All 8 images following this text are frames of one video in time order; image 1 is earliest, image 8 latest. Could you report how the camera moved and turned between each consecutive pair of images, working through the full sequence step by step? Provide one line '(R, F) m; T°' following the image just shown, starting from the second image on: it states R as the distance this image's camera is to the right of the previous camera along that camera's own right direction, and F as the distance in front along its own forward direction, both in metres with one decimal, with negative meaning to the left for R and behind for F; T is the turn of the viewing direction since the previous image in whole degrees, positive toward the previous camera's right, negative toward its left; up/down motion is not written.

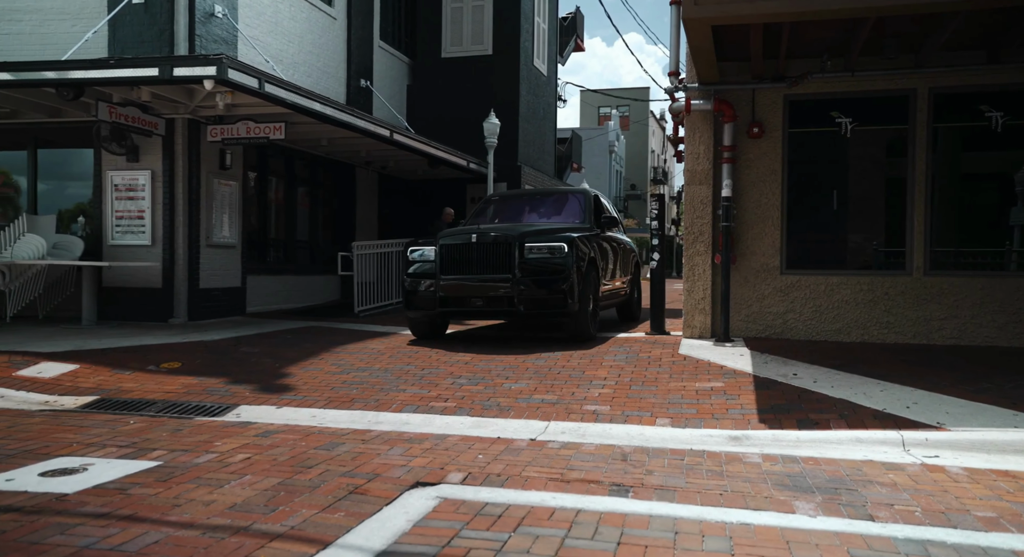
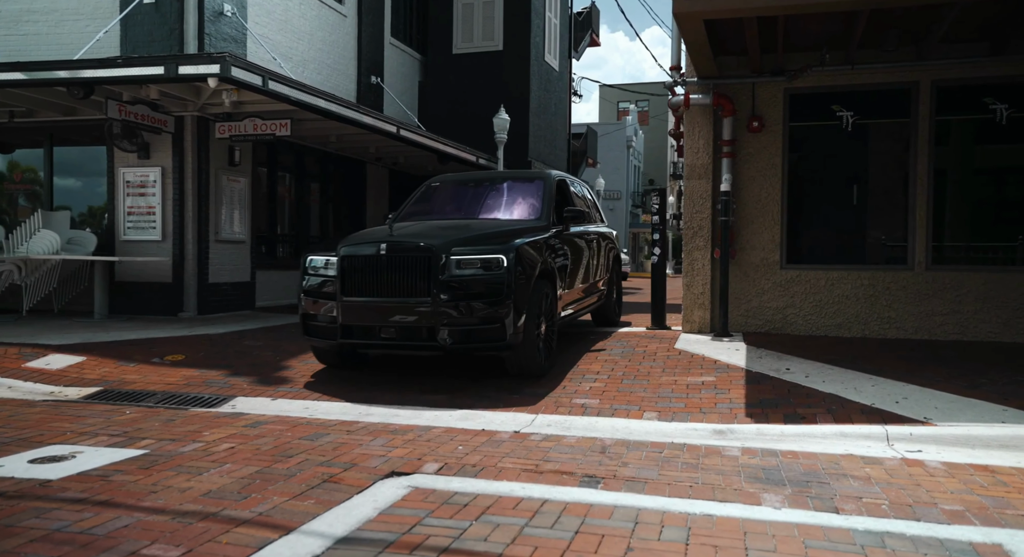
(+0.3, -0.1) m; -2°
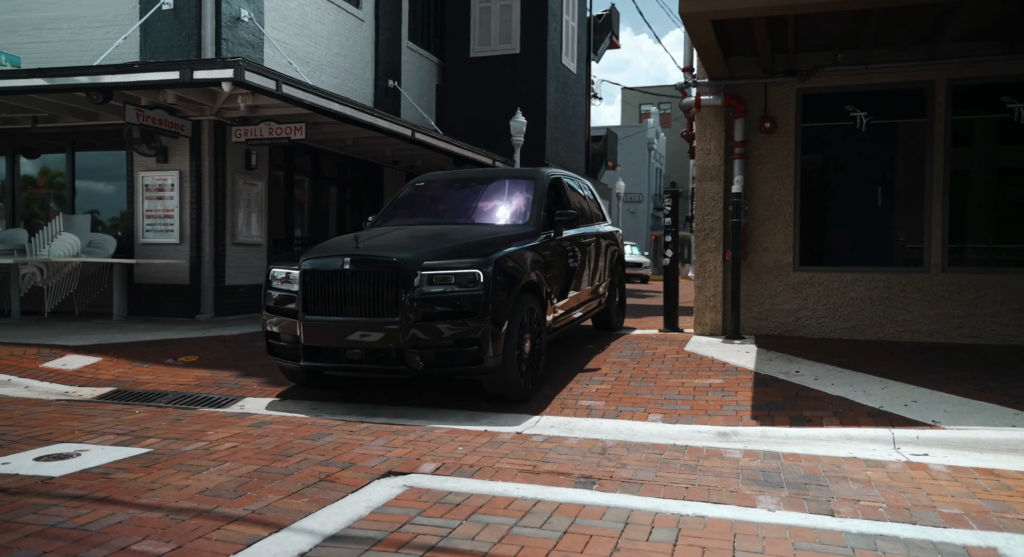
(+0.2, 0.0) m; -2°
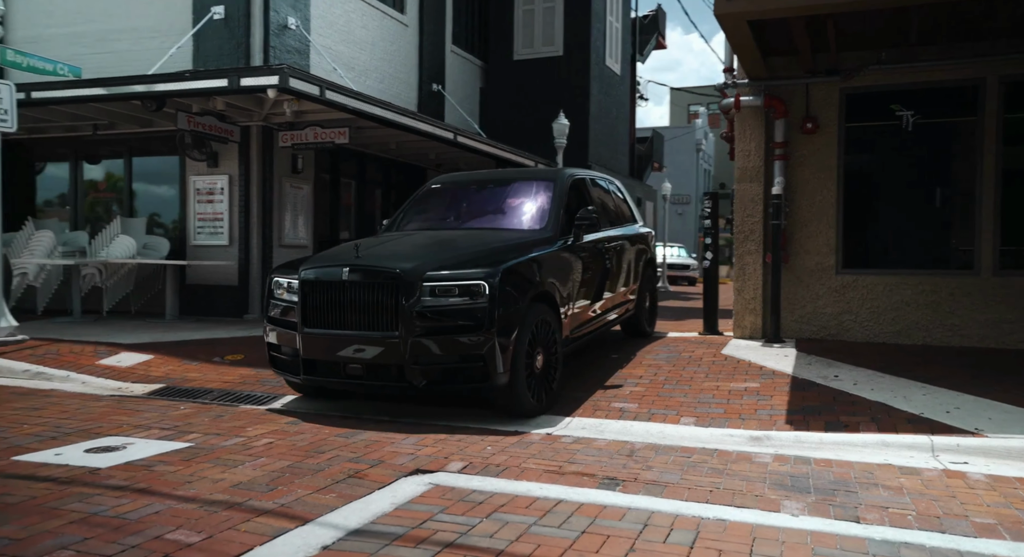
(+0.2, -0.1) m; -4°
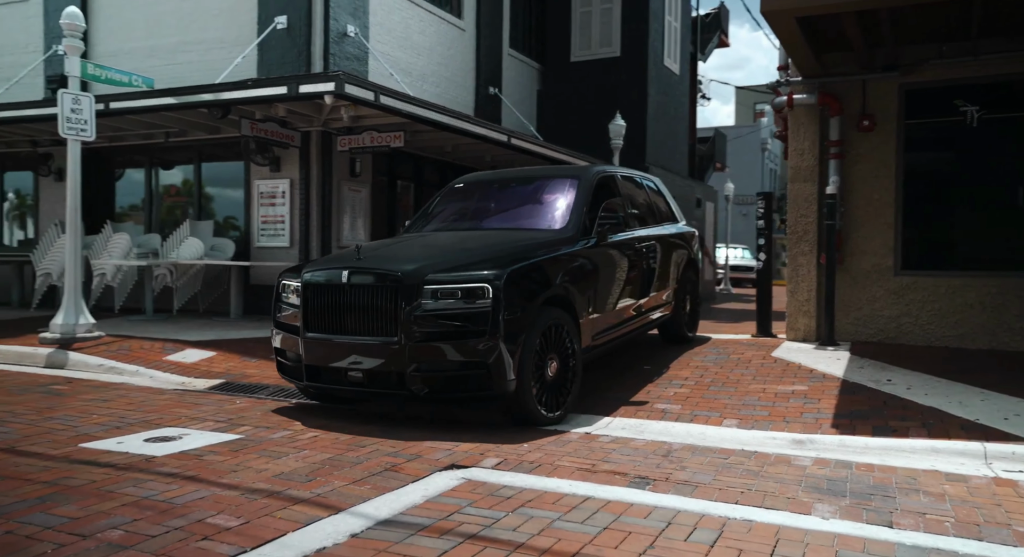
(+0.2, -0.1) m; -5°
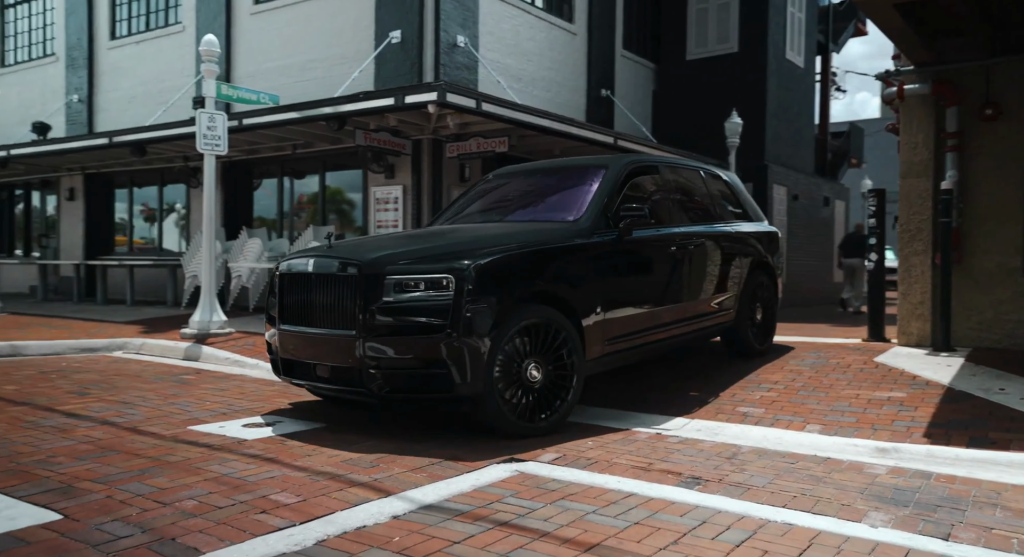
(+0.6, -0.1) m; -10°
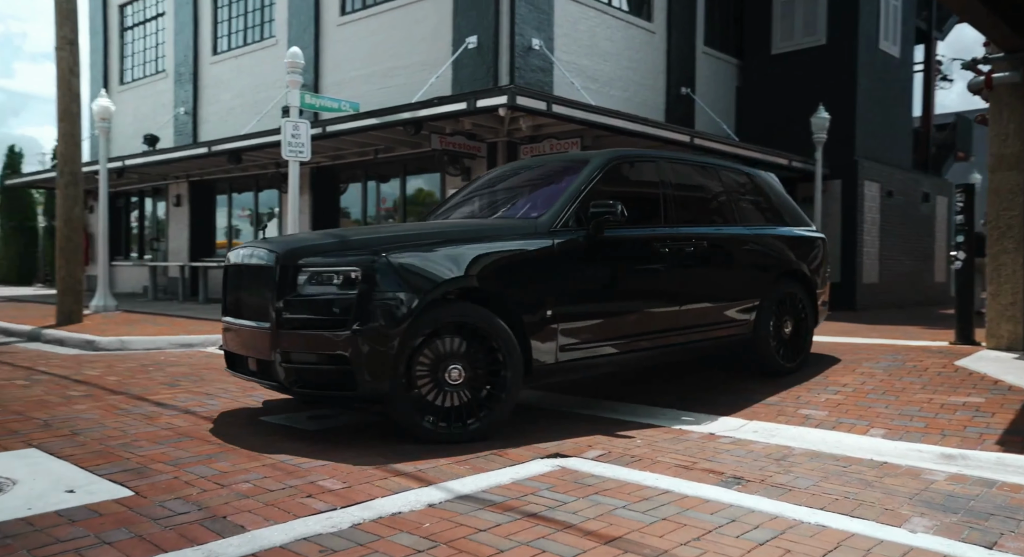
(+0.4, -0.1) m; -7°
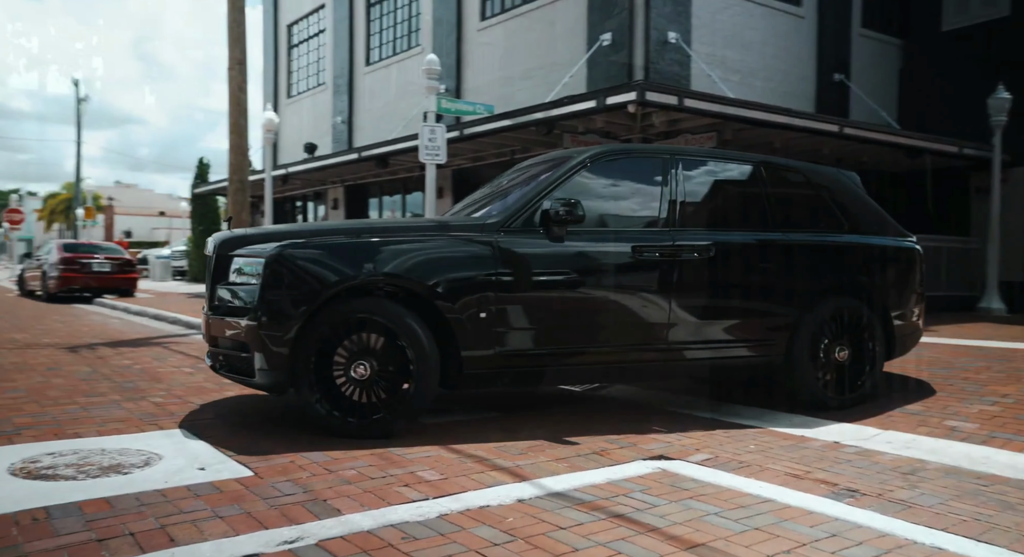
(+0.4, +0.1) m; -11°
